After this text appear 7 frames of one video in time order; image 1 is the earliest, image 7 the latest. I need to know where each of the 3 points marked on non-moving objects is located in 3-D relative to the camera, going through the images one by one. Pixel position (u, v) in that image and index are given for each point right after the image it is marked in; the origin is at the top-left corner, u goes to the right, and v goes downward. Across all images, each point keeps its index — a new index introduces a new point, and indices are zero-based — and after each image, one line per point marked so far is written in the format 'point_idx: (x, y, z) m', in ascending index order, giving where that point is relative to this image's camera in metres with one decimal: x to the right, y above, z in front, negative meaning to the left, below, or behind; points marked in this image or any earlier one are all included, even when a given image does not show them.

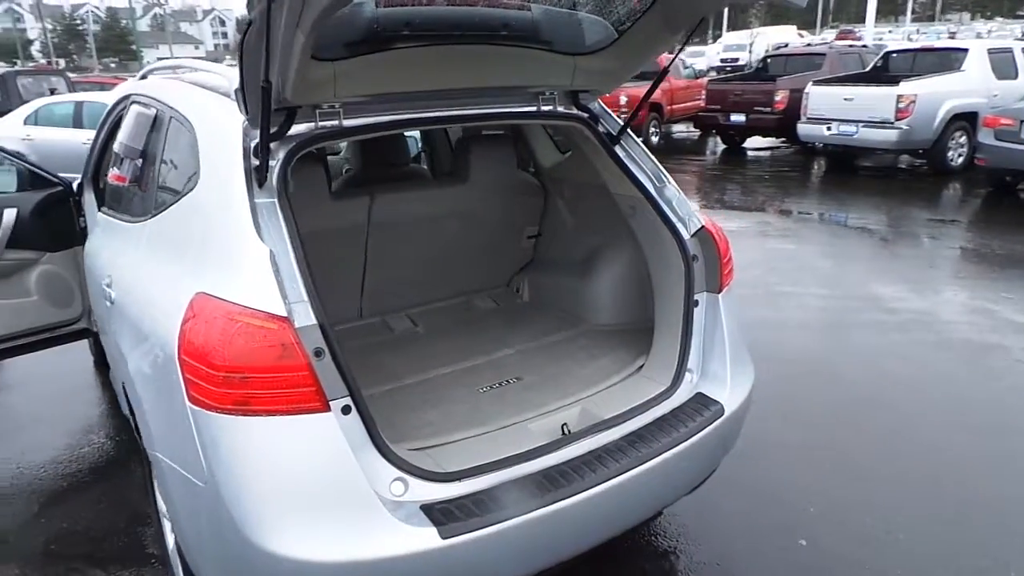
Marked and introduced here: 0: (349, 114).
0: (-0.5, +0.5, +2.5) m
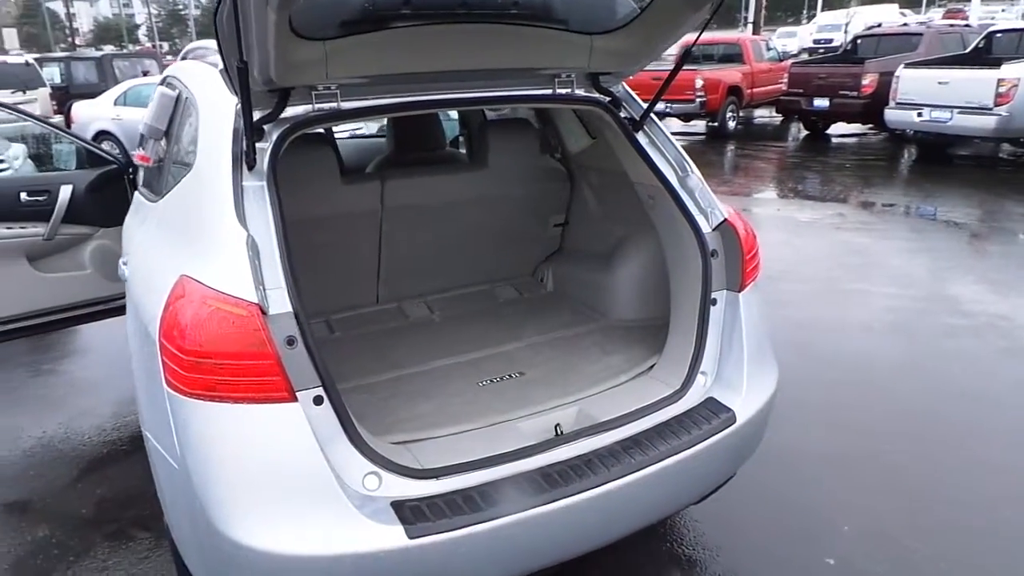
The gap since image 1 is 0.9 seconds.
0: (-0.5, +0.6, +2.4) m
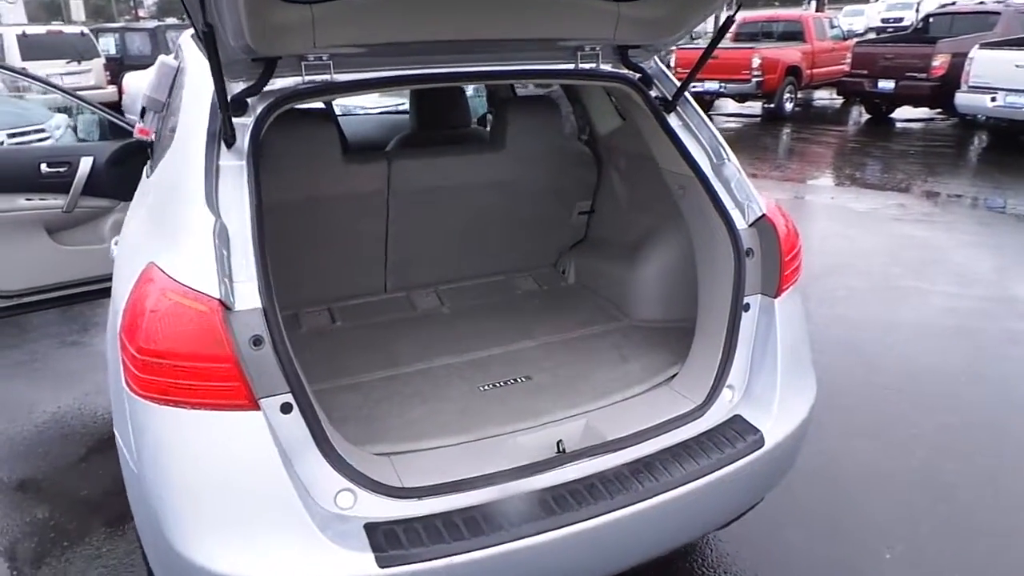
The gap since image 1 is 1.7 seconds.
0: (-0.5, +0.6, +2.2) m
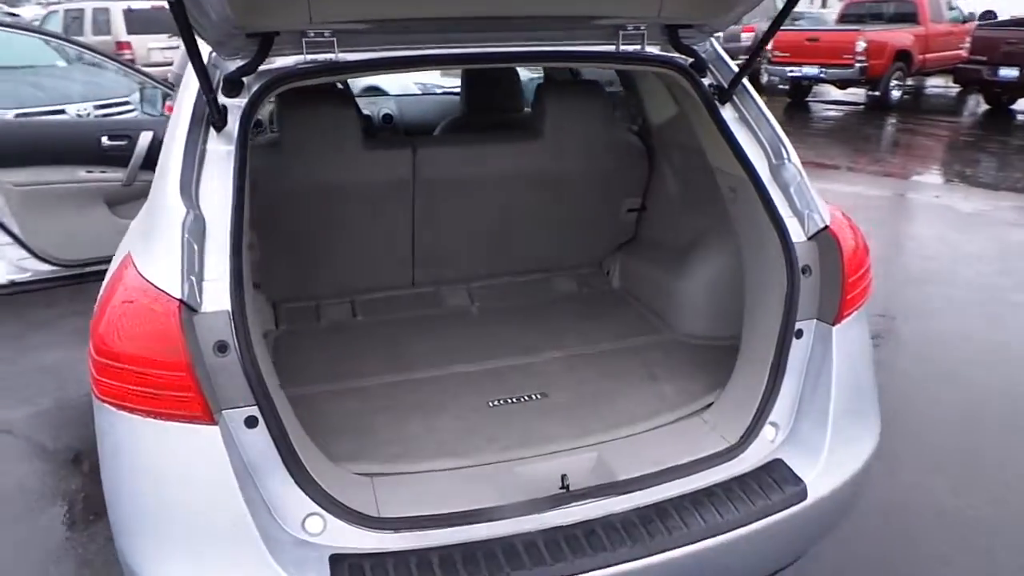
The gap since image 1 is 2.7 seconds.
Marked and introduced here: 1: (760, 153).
0: (-0.4, +0.6, +2.0) m
1: (+0.7, +0.4, +2.2) m
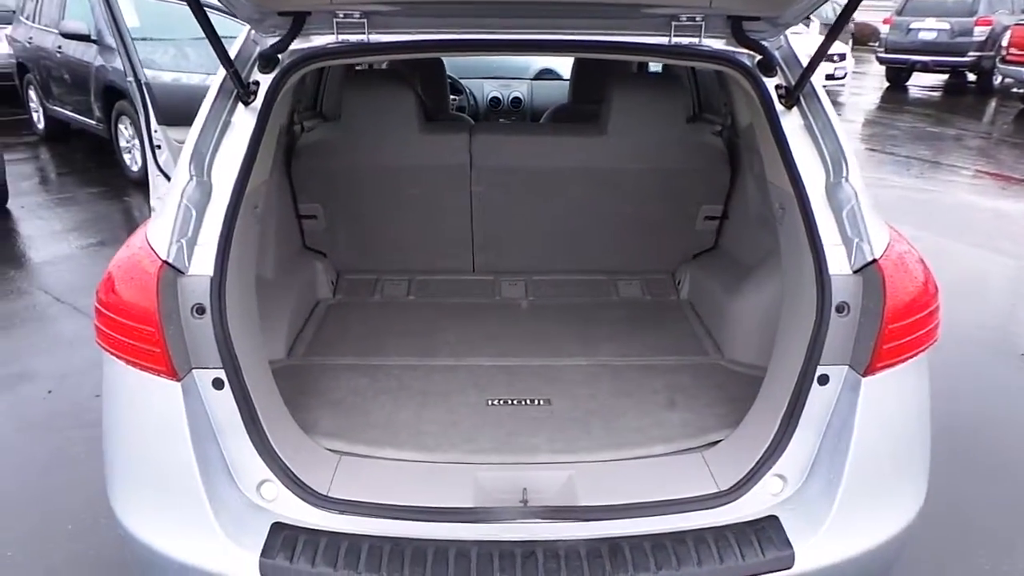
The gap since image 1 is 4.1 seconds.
0: (-0.3, +0.6, +2.0) m
1: (+0.7, +0.3, +1.9) m
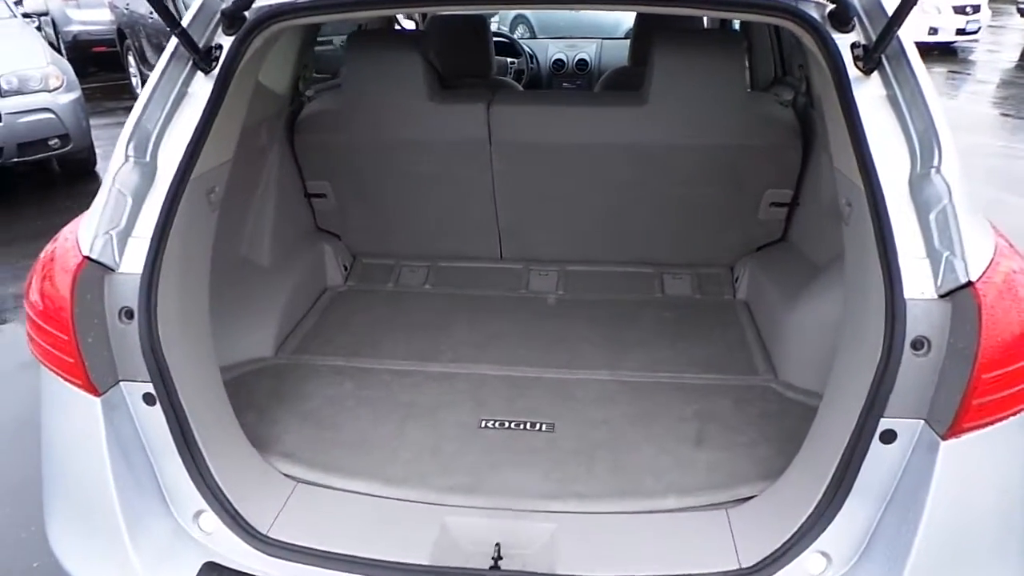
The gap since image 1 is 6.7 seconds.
0: (-0.3, +0.6, +1.7) m
1: (+0.7, +0.2, +1.5) m
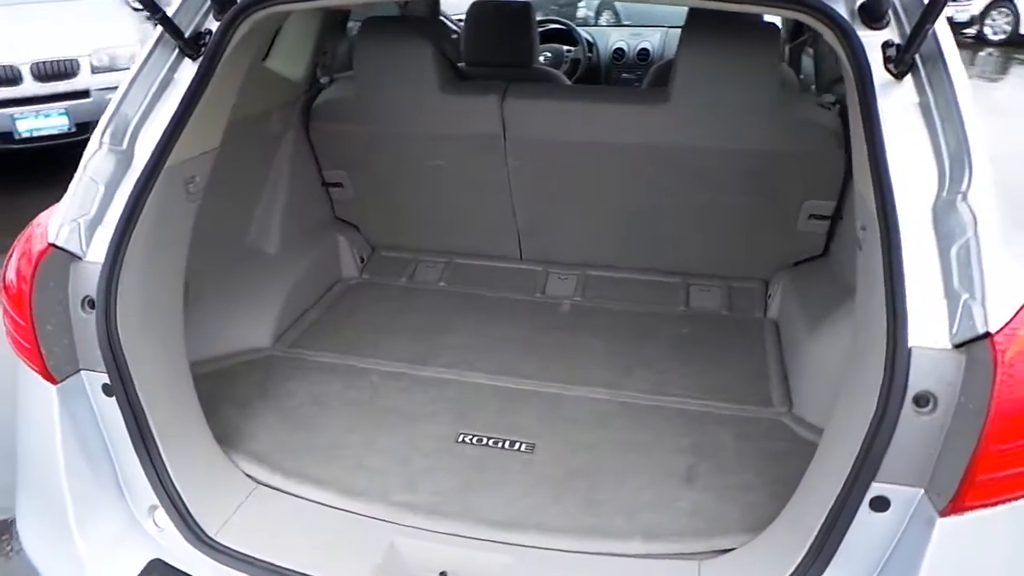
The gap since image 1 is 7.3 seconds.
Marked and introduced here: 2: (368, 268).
0: (-0.3, +0.6, +1.6) m
1: (+0.6, +0.2, +1.3) m
2: (-0.4, +0.1, +2.4) m
